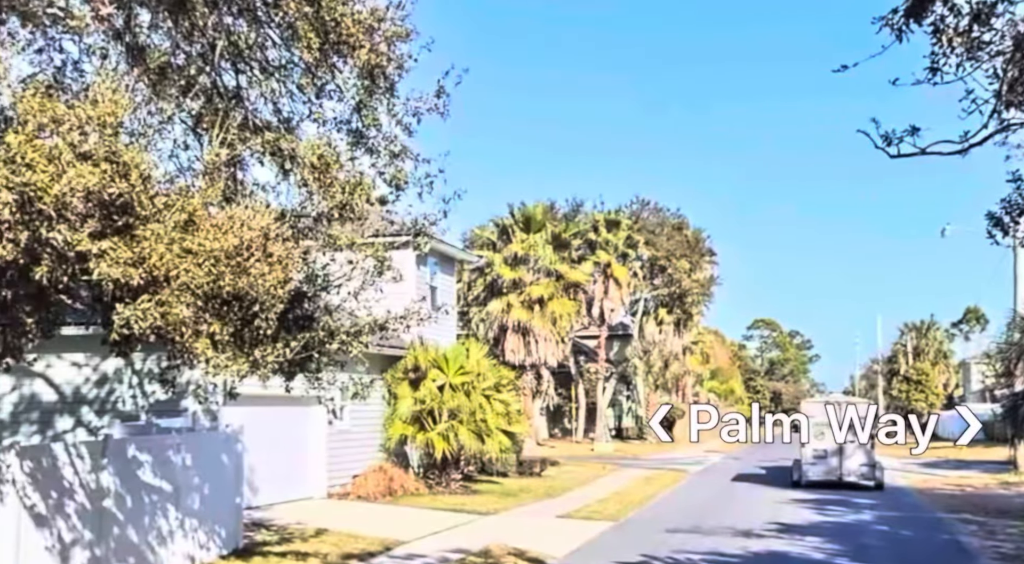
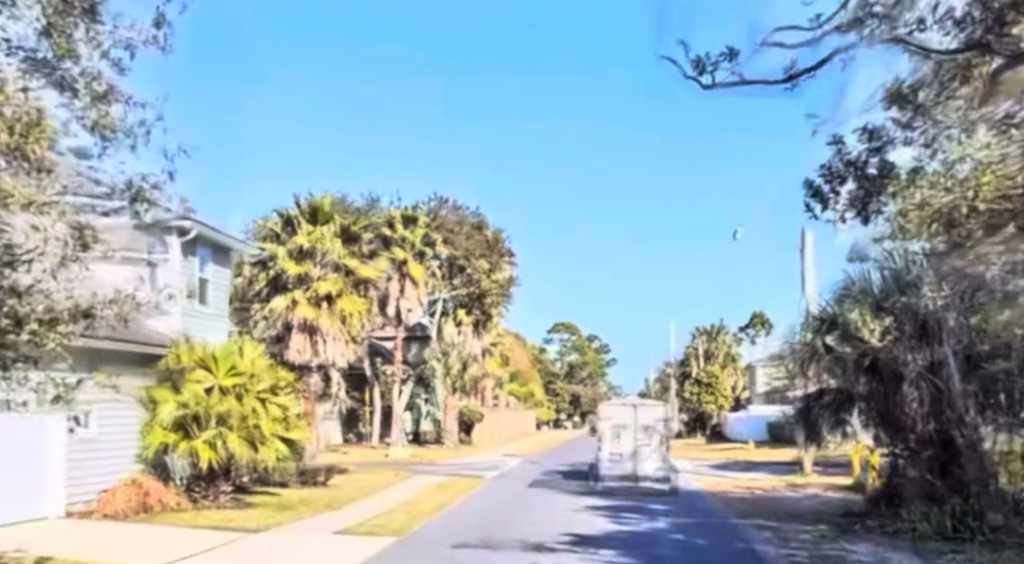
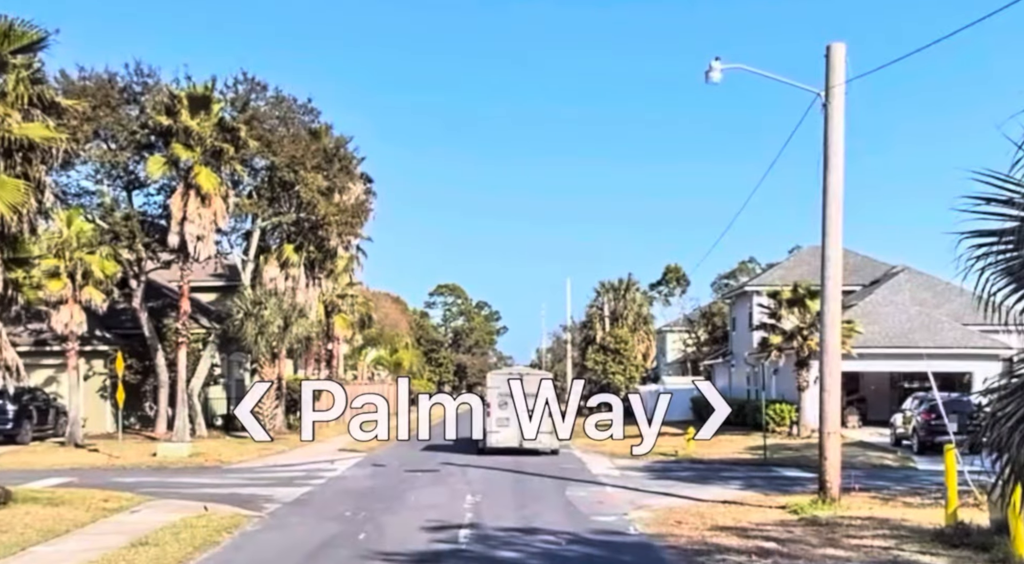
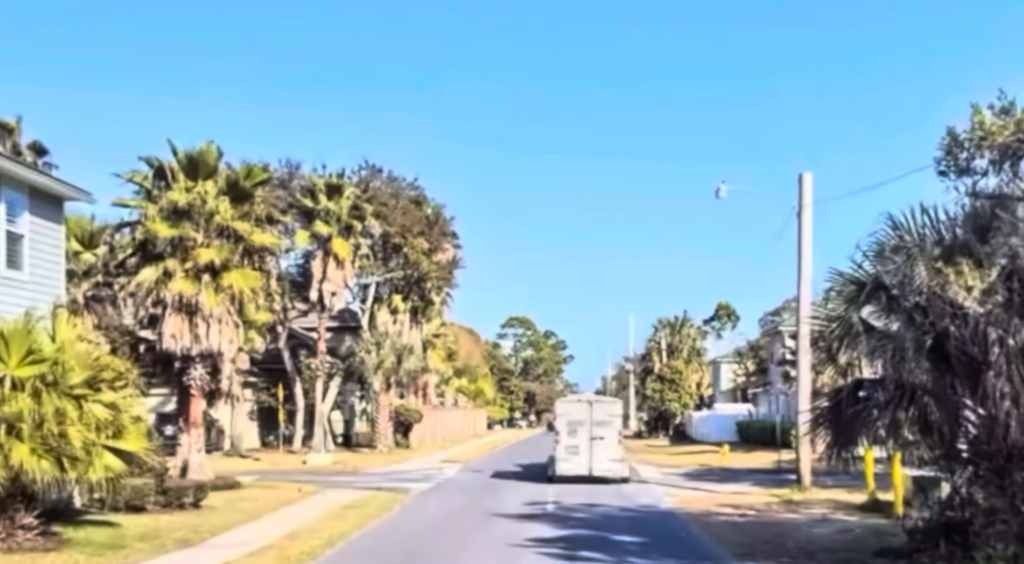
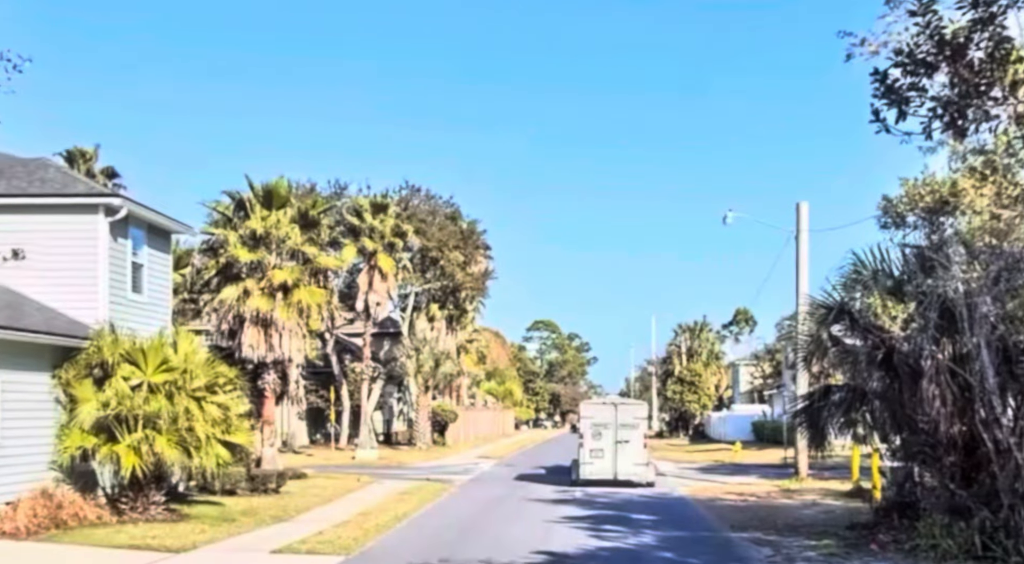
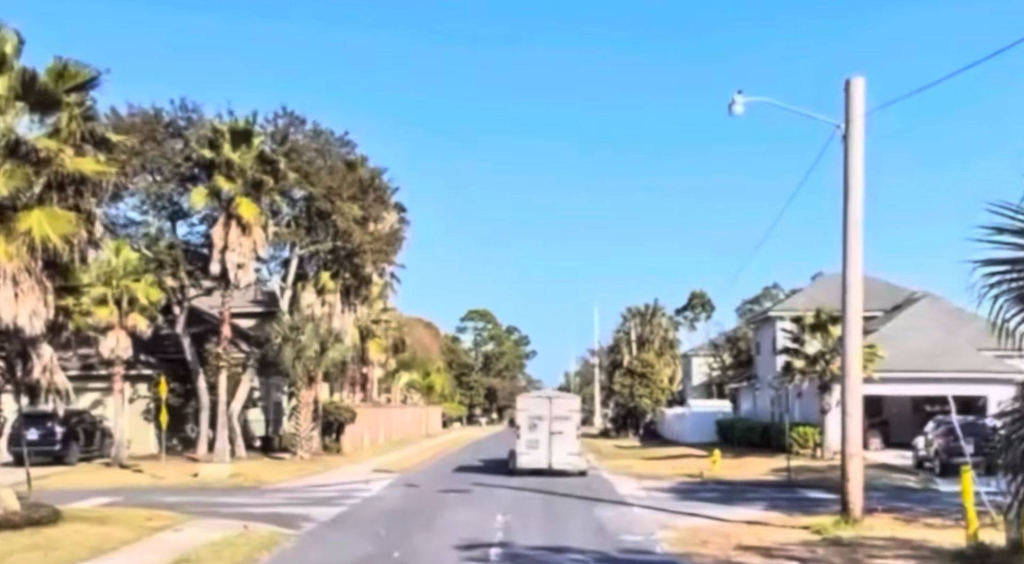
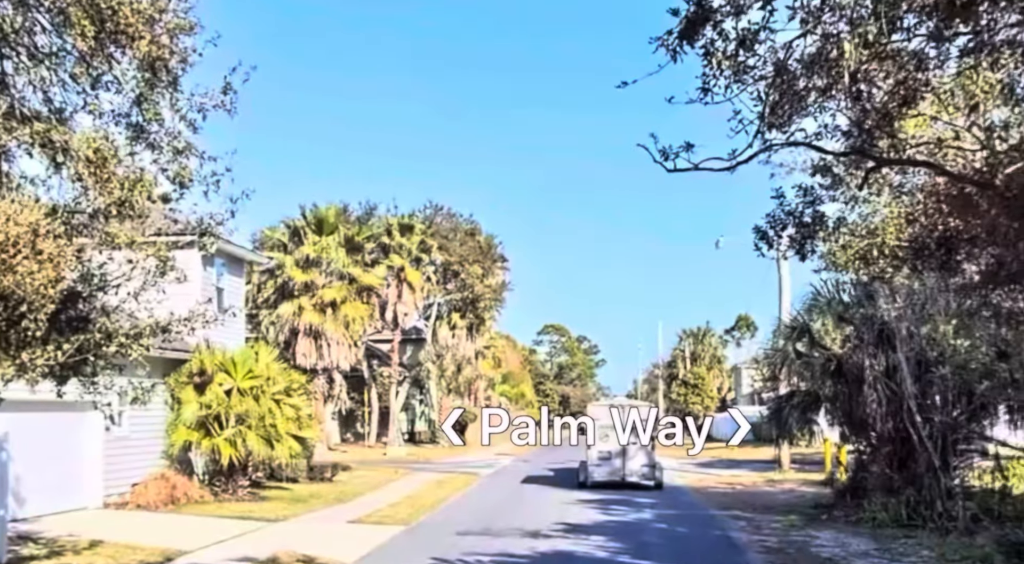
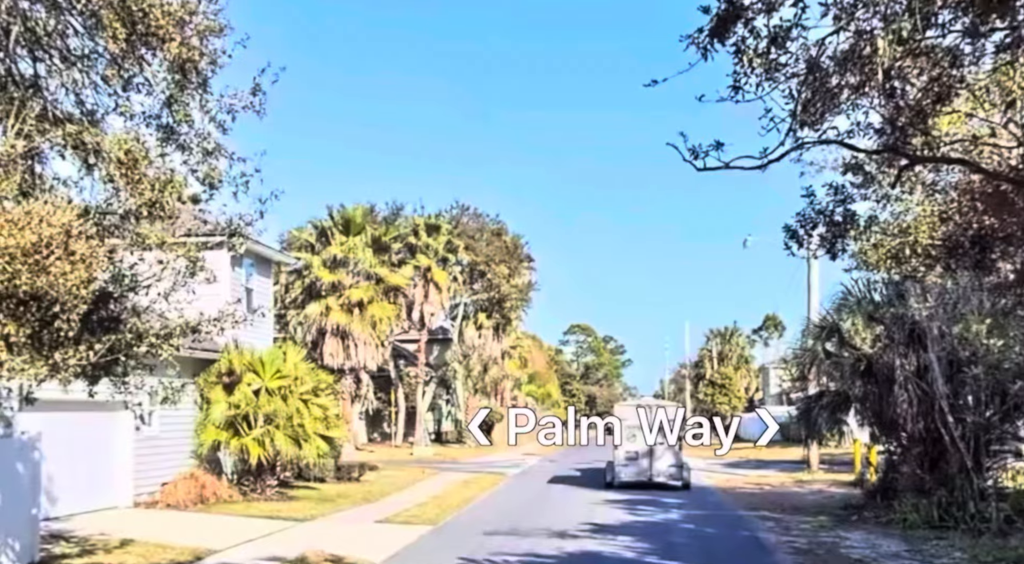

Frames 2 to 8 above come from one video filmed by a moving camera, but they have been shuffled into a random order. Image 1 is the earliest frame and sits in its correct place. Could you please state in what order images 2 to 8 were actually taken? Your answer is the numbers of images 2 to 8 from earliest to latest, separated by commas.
7, 8, 2, 5, 4, 6, 3
